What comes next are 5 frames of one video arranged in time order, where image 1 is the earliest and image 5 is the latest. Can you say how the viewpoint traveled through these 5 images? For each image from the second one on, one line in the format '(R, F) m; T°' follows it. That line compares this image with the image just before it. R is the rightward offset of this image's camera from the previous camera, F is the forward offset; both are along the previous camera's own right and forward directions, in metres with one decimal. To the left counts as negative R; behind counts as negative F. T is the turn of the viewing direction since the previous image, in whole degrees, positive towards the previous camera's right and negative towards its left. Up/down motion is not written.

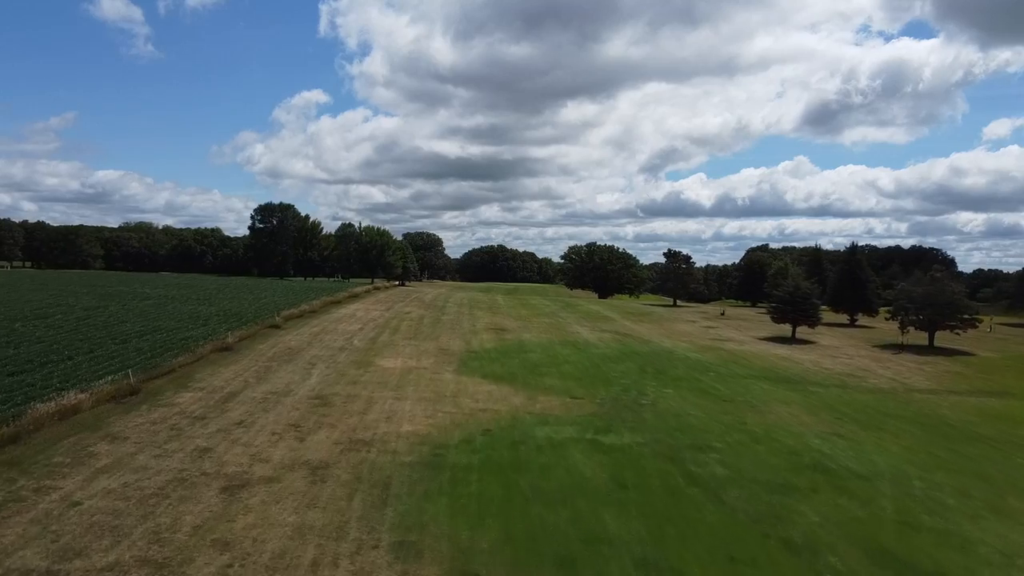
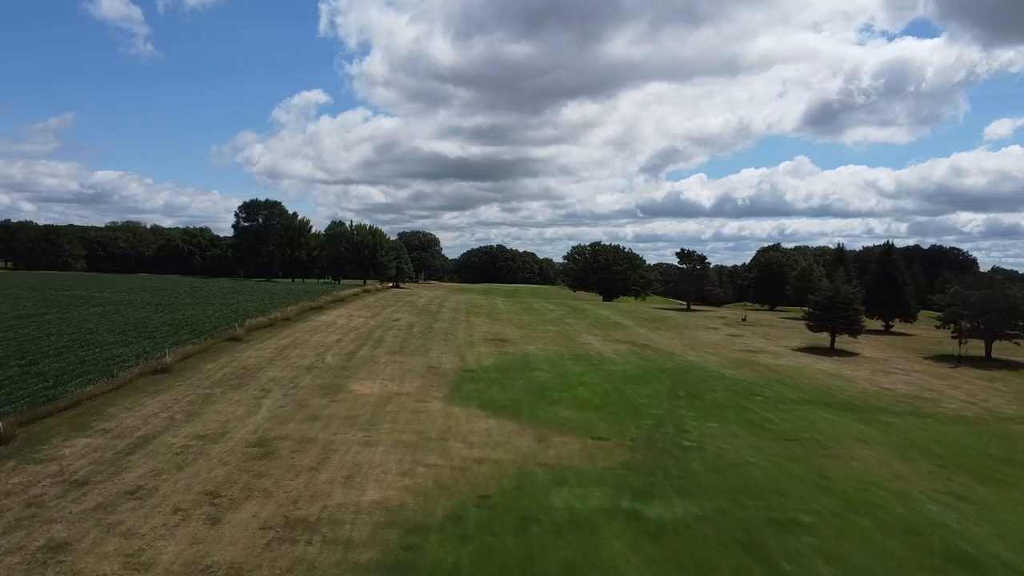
(-0.1, +3.9) m; 0°
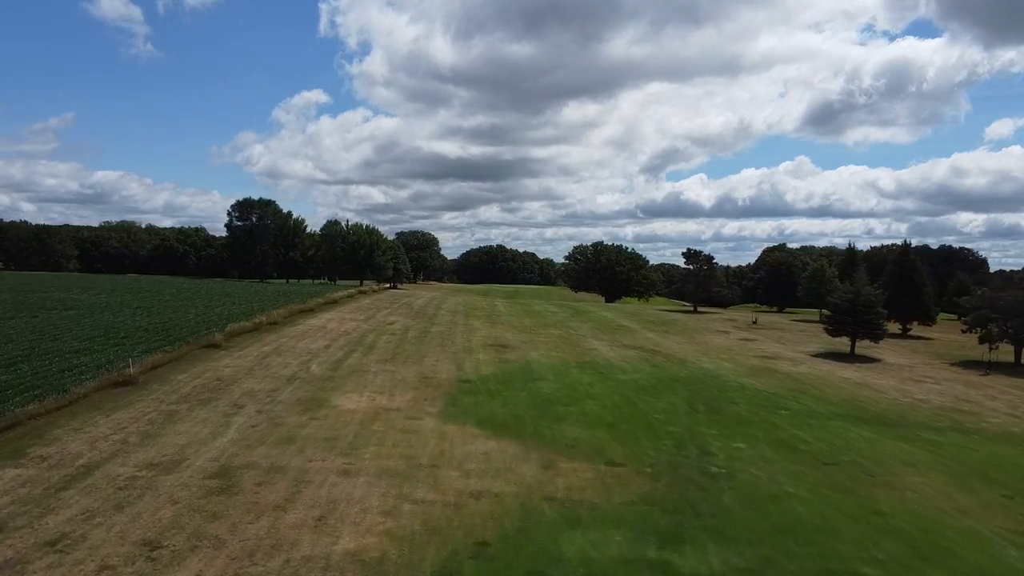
(0.0, +1.7) m; 0°
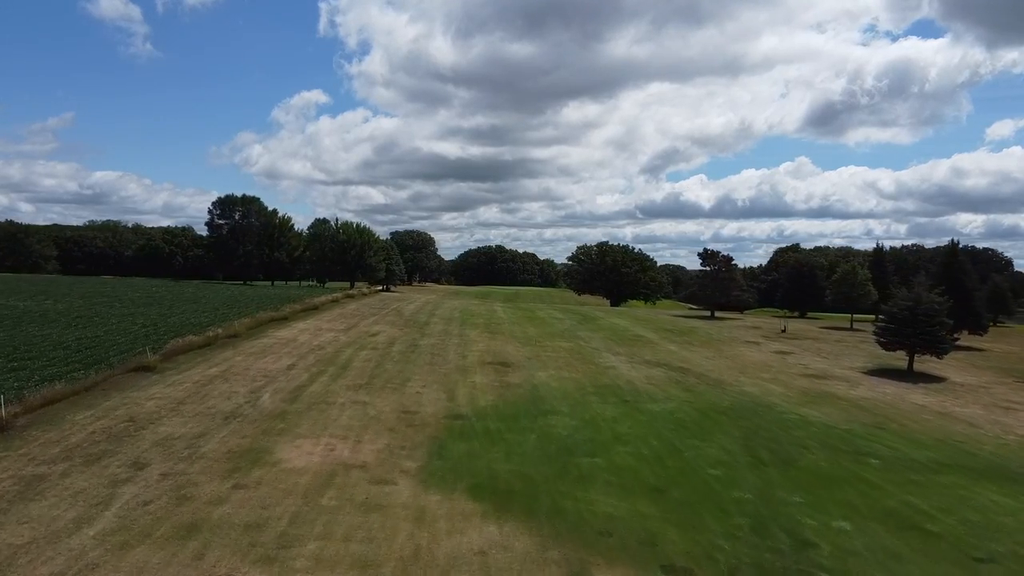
(-0.1, +4.0) m; 0°
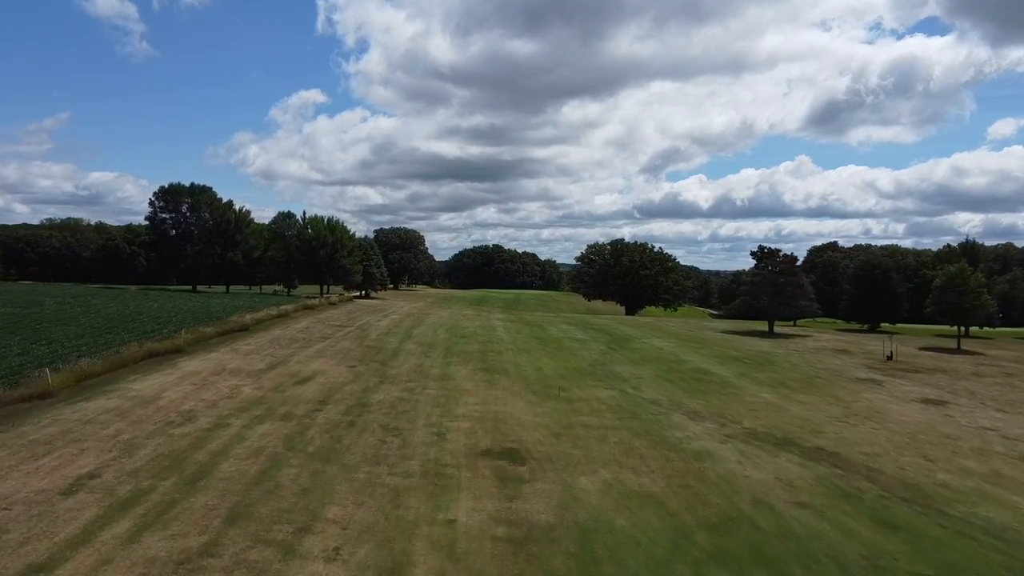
(-0.2, +9.6) m; 0°
